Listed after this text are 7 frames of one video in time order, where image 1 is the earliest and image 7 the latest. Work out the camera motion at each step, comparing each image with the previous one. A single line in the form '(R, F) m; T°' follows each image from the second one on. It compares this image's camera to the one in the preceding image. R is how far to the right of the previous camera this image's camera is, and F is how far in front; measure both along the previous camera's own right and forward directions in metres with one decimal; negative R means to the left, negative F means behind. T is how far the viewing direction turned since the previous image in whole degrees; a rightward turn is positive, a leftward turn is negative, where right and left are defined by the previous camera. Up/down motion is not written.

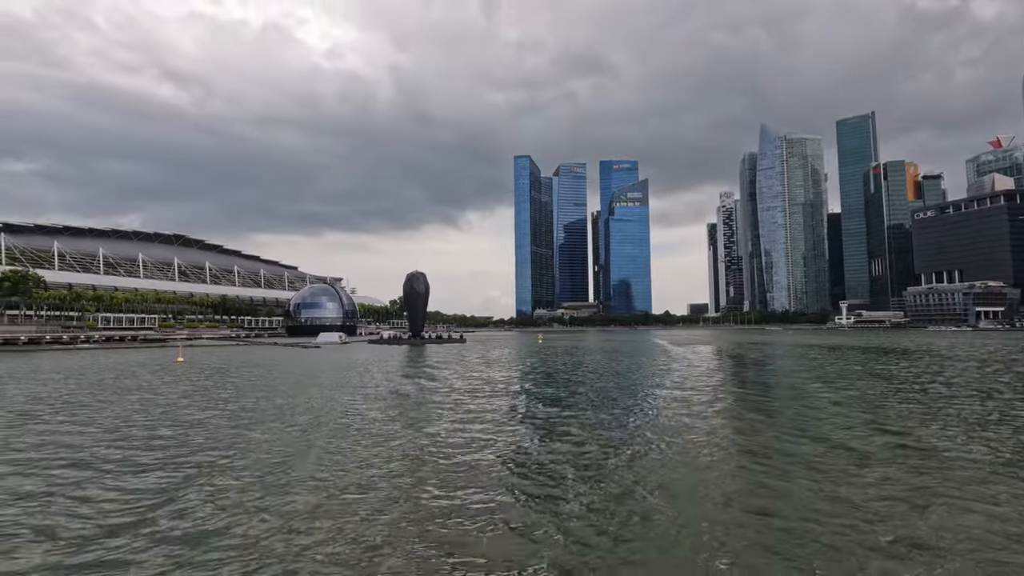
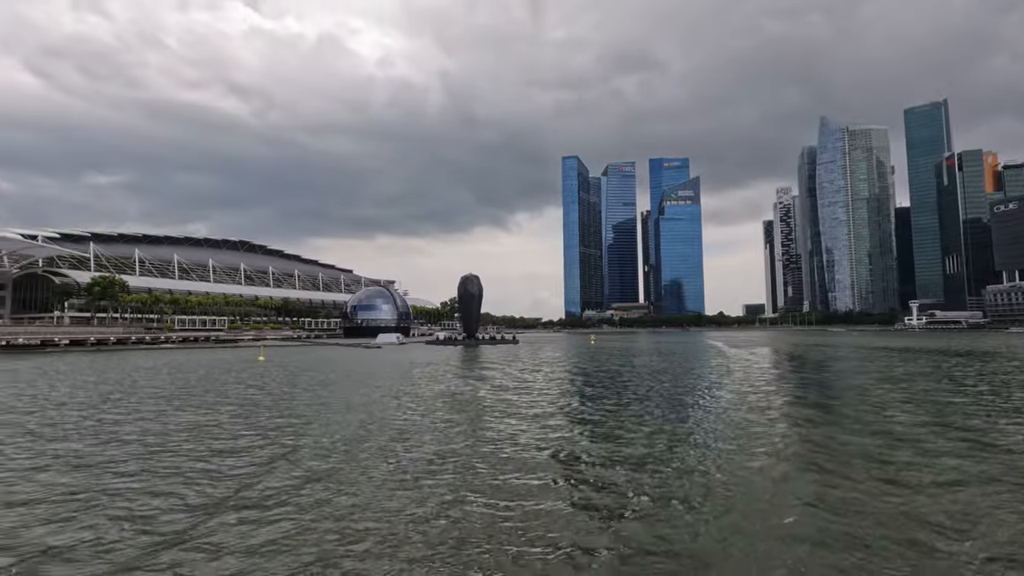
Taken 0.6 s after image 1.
(-0.2, -0.4) m; -5°
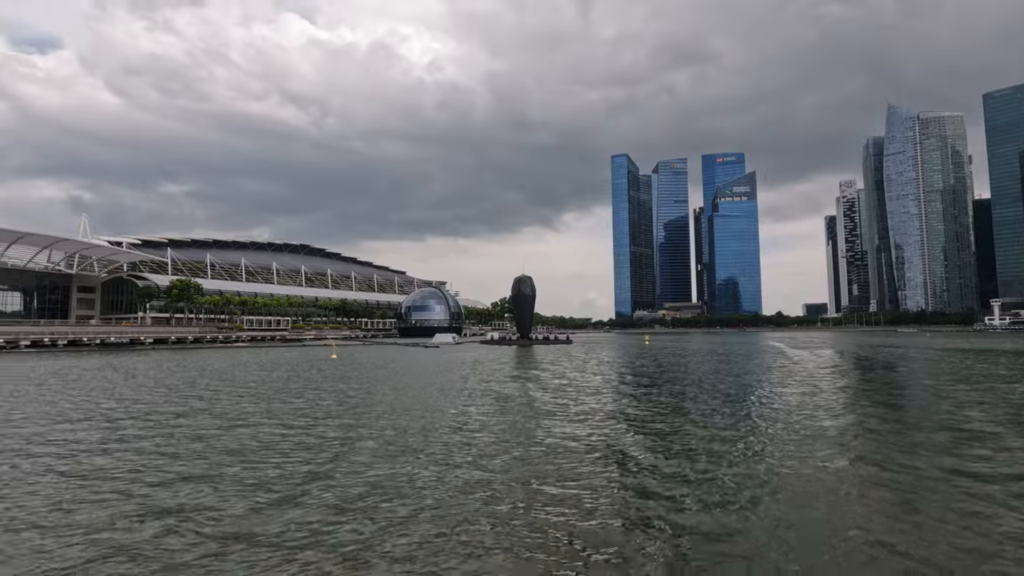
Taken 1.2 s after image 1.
(-0.2, -0.4) m; -5°
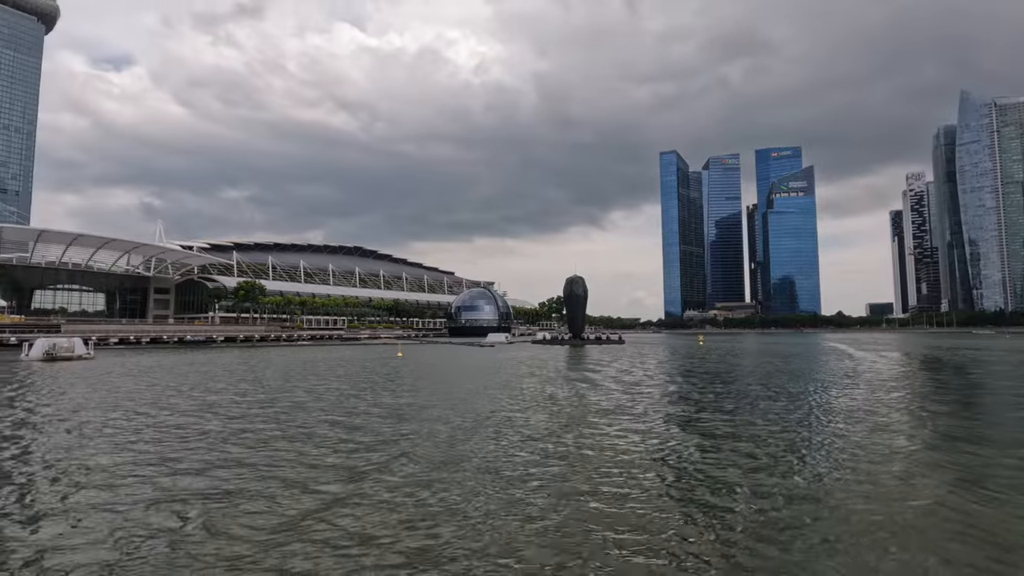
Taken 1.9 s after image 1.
(-0.3, -0.4) m; -5°
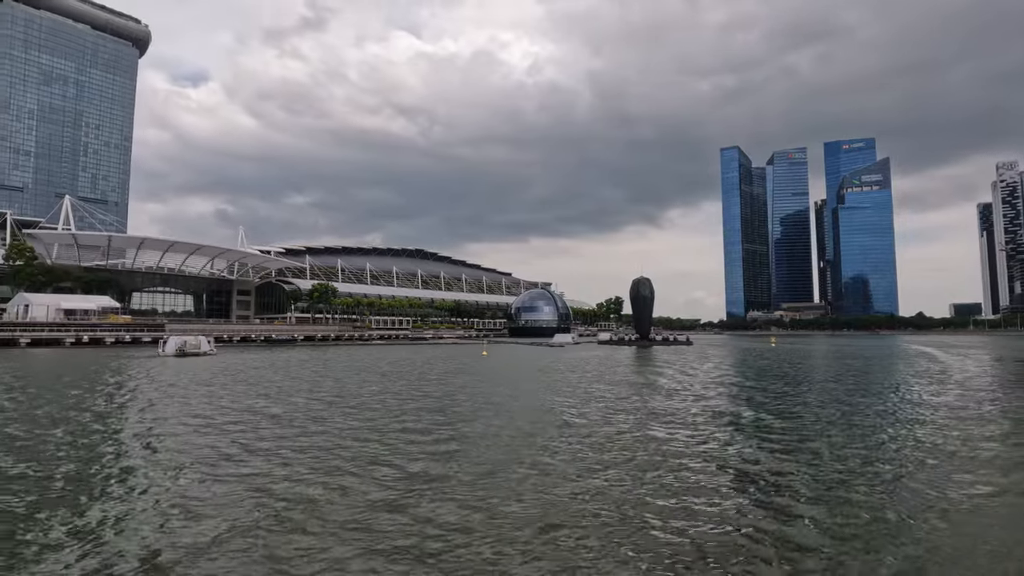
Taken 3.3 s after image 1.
(-0.6, -0.8) m; -6°
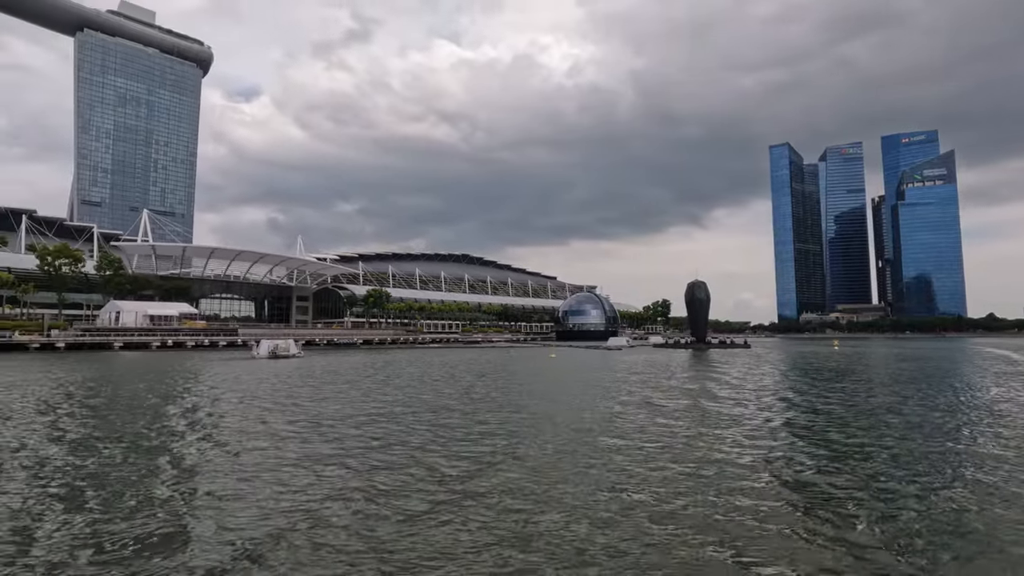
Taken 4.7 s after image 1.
(-0.6, -0.7) m; -4°
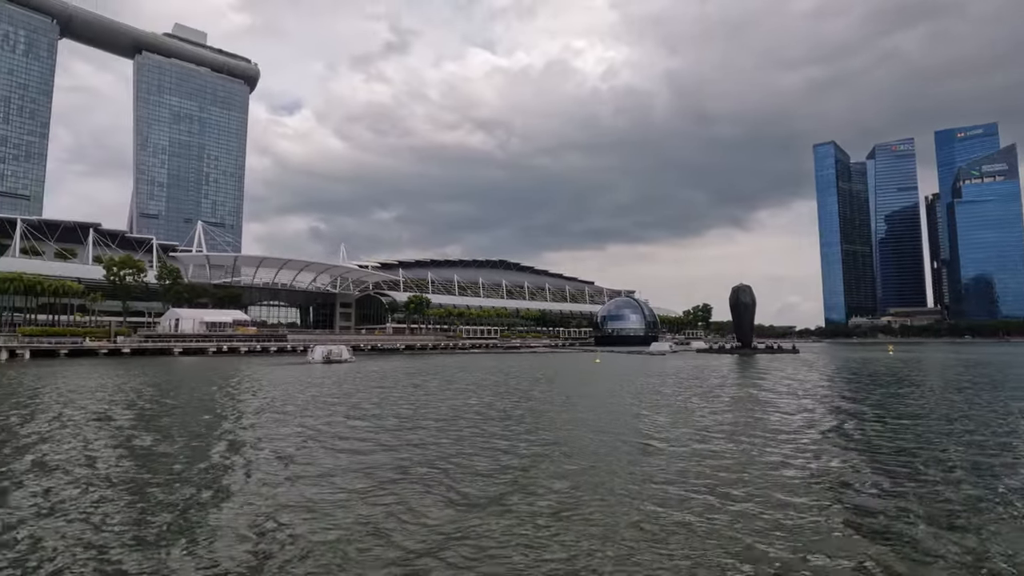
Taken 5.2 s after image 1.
(-0.2, -0.2) m; -4°
